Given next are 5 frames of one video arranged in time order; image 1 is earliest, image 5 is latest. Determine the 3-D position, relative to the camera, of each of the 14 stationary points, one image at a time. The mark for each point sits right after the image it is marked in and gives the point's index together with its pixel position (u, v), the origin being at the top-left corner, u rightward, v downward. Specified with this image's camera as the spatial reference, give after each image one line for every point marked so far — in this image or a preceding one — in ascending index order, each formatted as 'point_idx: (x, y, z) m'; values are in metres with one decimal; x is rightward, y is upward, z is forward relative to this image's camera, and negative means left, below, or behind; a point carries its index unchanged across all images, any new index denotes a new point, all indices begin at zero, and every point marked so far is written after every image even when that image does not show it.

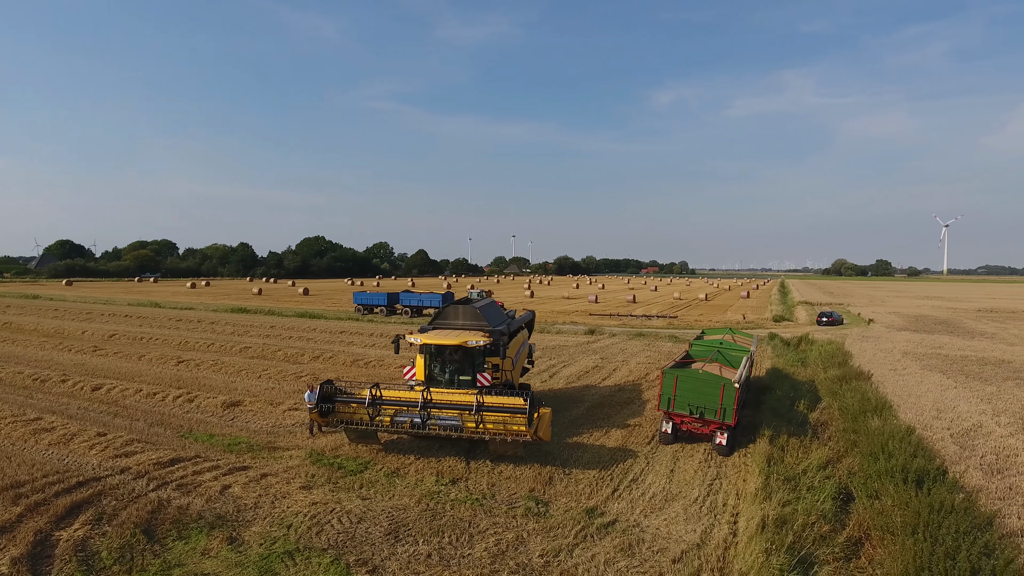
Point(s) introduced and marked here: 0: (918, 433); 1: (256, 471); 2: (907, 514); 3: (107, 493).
0: (+8.1, -2.9, +10.8) m
1: (-4.2, -3.1, +9.1) m
2: (+5.0, -2.8, +6.8) m
3: (-5.8, -3.0, +7.8) m
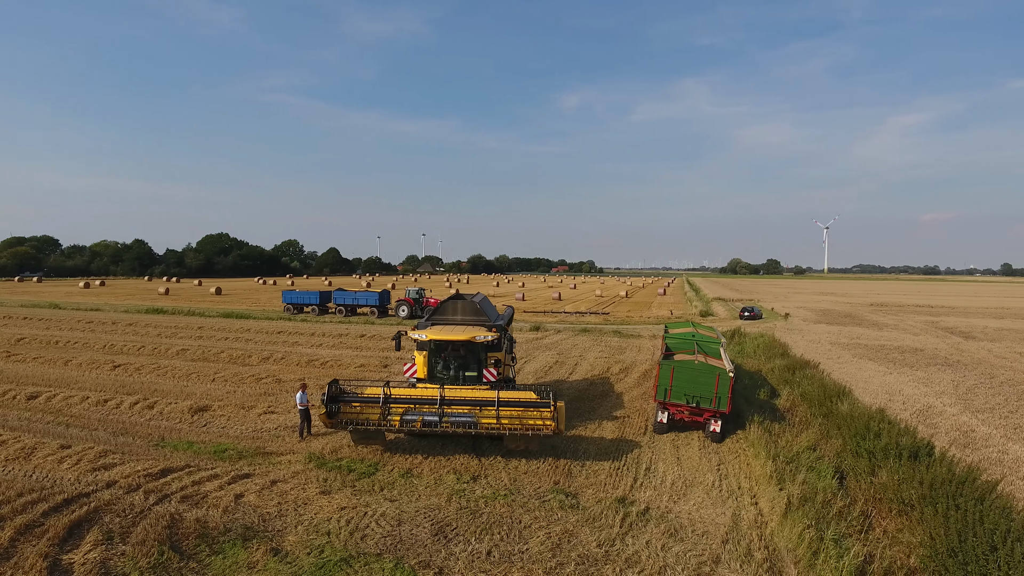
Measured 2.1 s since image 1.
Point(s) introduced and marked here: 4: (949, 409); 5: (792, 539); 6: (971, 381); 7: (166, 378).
0: (+8.1, -2.8, +11.8) m
1: (-3.9, -3.0, +8.5) m
2: (+5.5, -2.7, +7.5) m
3: (-5.2, -2.9, +7.0) m
4: (+10.5, -2.9, +13.0) m
5: (+3.4, -3.1, +6.6) m
6: (+15.2, -3.1, +18.1) m
7: (-11.2, -2.9, +17.5) m
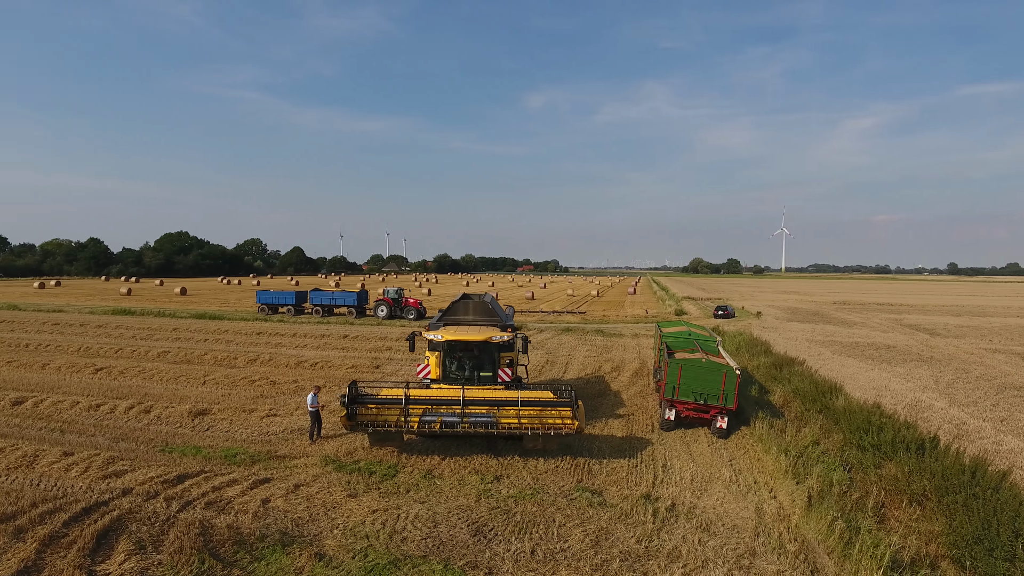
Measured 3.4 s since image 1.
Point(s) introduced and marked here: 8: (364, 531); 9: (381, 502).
0: (+8.3, -2.7, +12.3) m
1: (-3.5, -3.0, +8.3) m
2: (+6.0, -2.7, +7.8) m
3: (-4.8, -2.9, +6.8) m
4: (+10.6, -2.9, +13.6) m
5: (+3.9, -3.1, +6.9) m
6: (+15.1, -3.0, +18.8) m
7: (-11.2, -2.9, +17.0) m
8: (-1.8, -3.0, +6.7) m
9: (-1.8, -3.0, +7.6) m
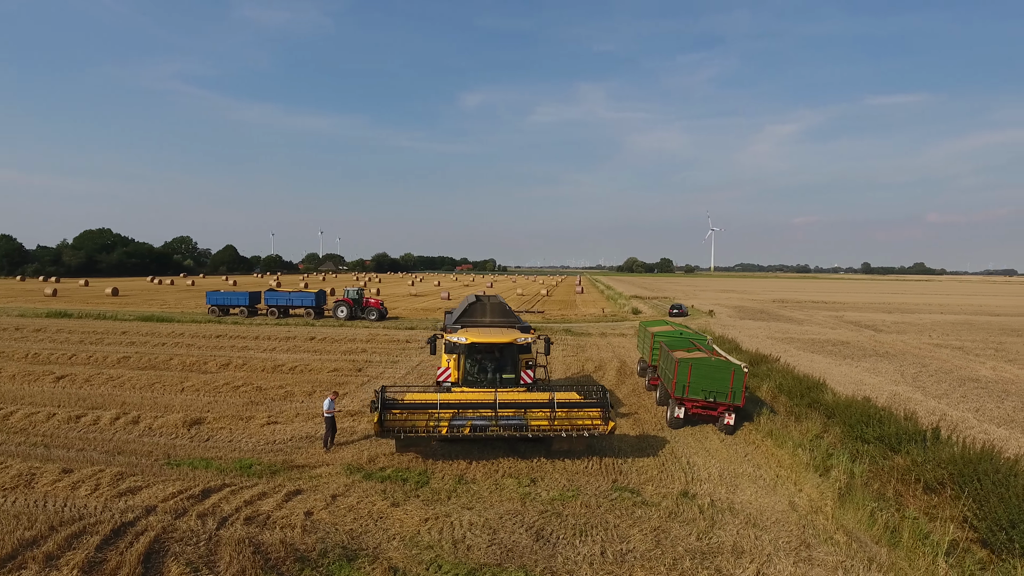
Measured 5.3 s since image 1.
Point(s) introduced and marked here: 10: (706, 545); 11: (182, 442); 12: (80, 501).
0: (+8.6, -2.7, +13.0) m
1: (-2.9, -3.0, +8.0) m
2: (+6.6, -2.7, +8.3) m
3: (-4.0, -2.9, +6.4) m
4: (+10.7, -2.9, +14.5) m
5: (+4.6, -3.1, +7.2) m
6: (+14.7, -3.0, +20.1) m
7: (-11.4, -3.0, +16.0) m
8: (-1.0, -3.0, +6.5) m
9: (-1.1, -3.0, +7.4) m
10: (+2.3, -3.1, +6.5) m
11: (-6.5, -3.0, +10.7) m
12: (-5.9, -2.9, +7.4) m
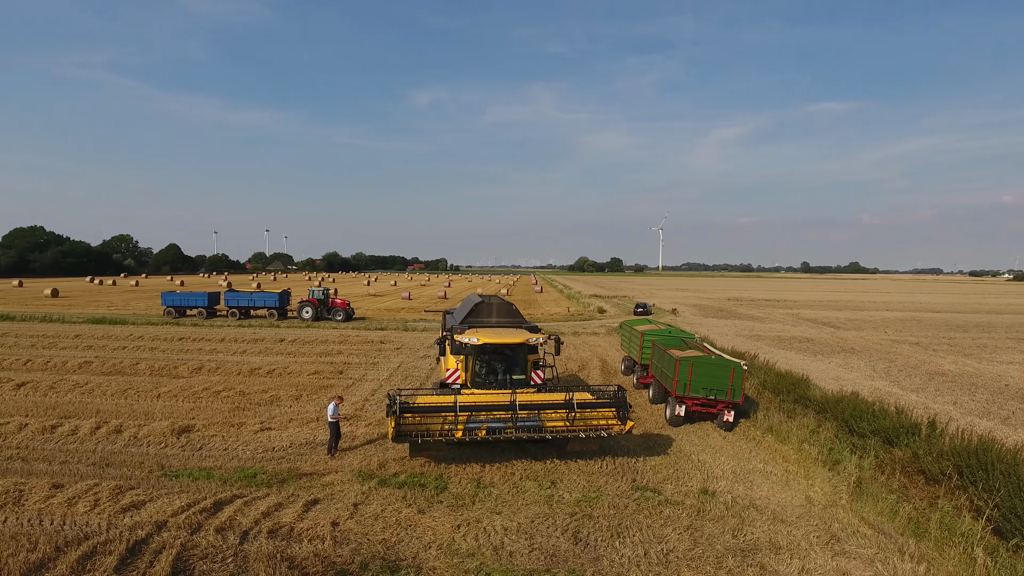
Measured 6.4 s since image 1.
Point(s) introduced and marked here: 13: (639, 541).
0: (+8.6, -2.7, +13.5) m
1: (-2.5, -3.0, +7.7) m
2: (+6.9, -2.7, +8.6) m
3: (-3.5, -2.9, +6.0) m
4: (+10.6, -2.8, +15.1) m
5: (+5.0, -3.1, +7.4) m
6: (+14.2, -3.0, +21.0) m
7: (-11.5, -3.0, +15.0) m
8: (-0.6, -3.0, +6.3) m
9: (-0.7, -3.0, +7.2) m
10: (+2.8, -3.1, +6.6) m
11: (-6.3, -3.0, +10.1) m
12: (-5.5, -2.9, +6.9) m
13: (+1.5, -3.1, +6.6) m
